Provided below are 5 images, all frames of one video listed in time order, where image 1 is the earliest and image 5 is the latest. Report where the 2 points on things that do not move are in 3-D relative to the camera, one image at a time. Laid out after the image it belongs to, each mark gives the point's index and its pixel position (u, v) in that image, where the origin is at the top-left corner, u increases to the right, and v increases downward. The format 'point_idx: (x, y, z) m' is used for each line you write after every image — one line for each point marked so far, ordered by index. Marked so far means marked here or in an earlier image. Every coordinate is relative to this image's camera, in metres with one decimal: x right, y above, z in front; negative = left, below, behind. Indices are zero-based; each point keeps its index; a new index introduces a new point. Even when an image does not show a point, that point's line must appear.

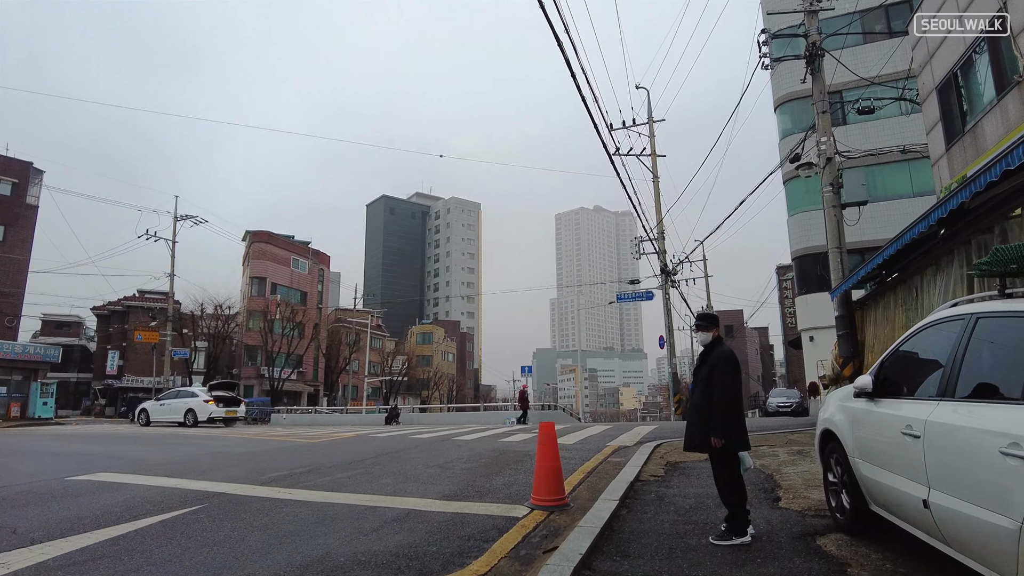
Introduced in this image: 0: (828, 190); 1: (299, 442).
0: (+5.8, +1.8, +12.1) m
1: (-4.1, -2.9, +12.6) m
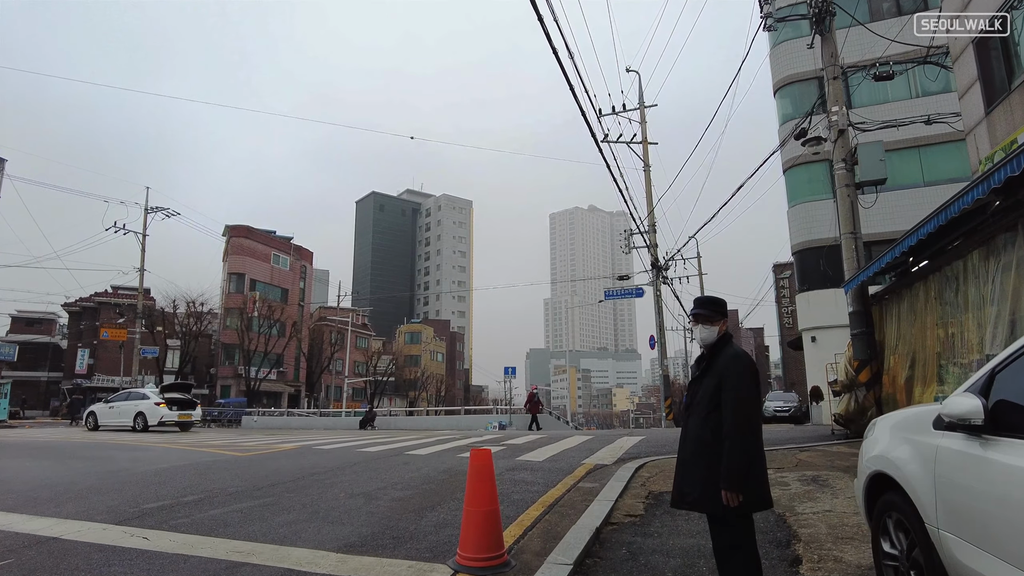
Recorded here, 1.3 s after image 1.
0: (+5.2, +1.9, +10.6) m
1: (-4.7, -2.7, +11.0) m
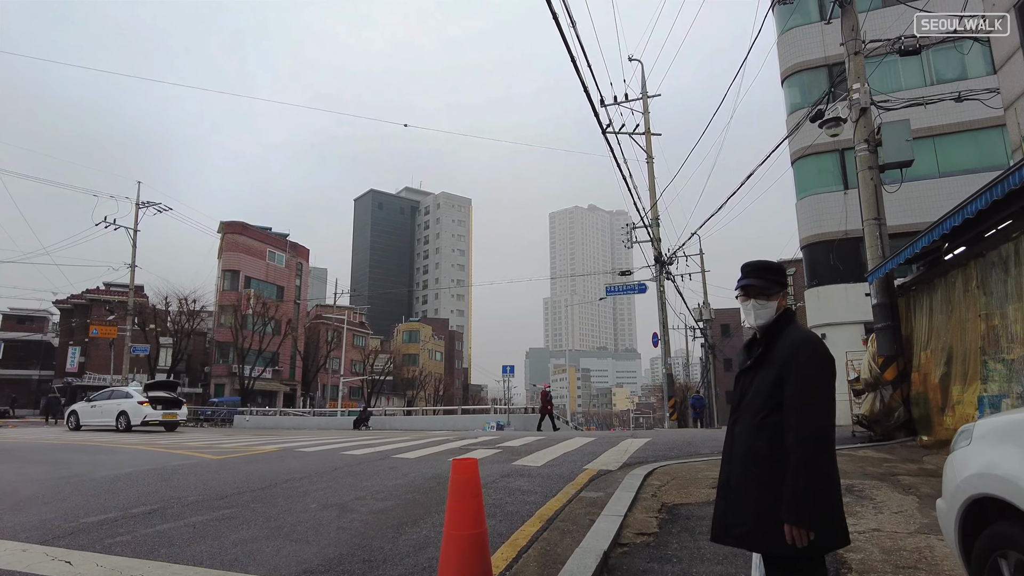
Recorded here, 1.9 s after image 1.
0: (+5.2, +2.1, +9.8) m
1: (-4.7, -2.6, +10.2) m
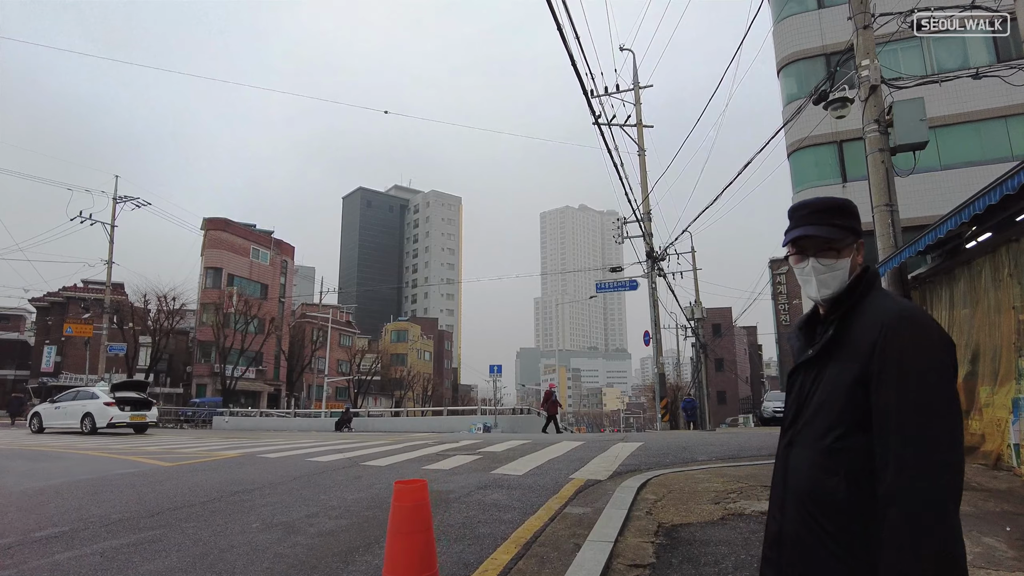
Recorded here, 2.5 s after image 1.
0: (+4.9, +2.2, +9.0) m
1: (-5.0, -2.5, +9.3) m
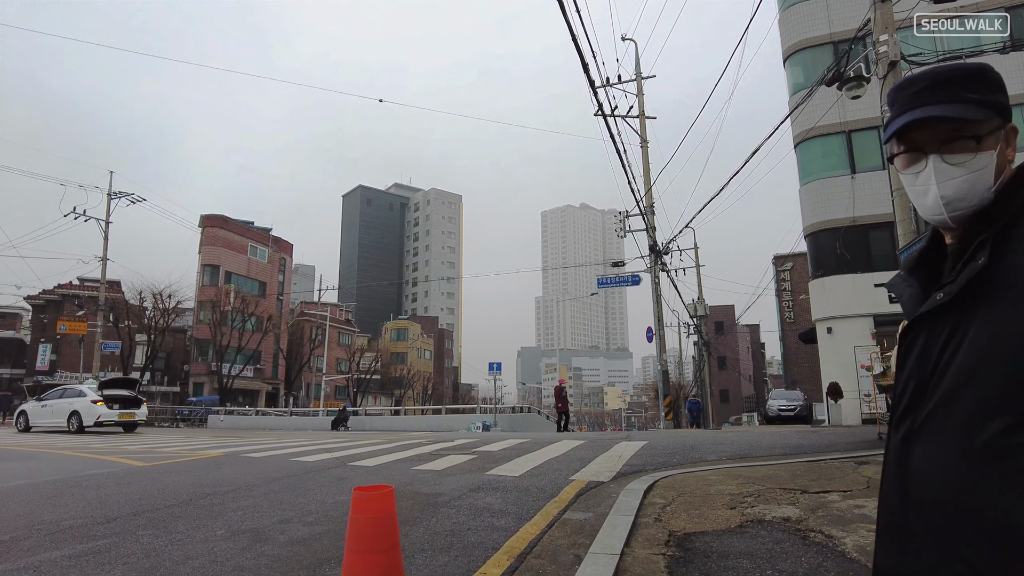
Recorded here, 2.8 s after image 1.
0: (+4.9, +2.3, +8.5) m
1: (-5.0, -2.3, +8.8) m
